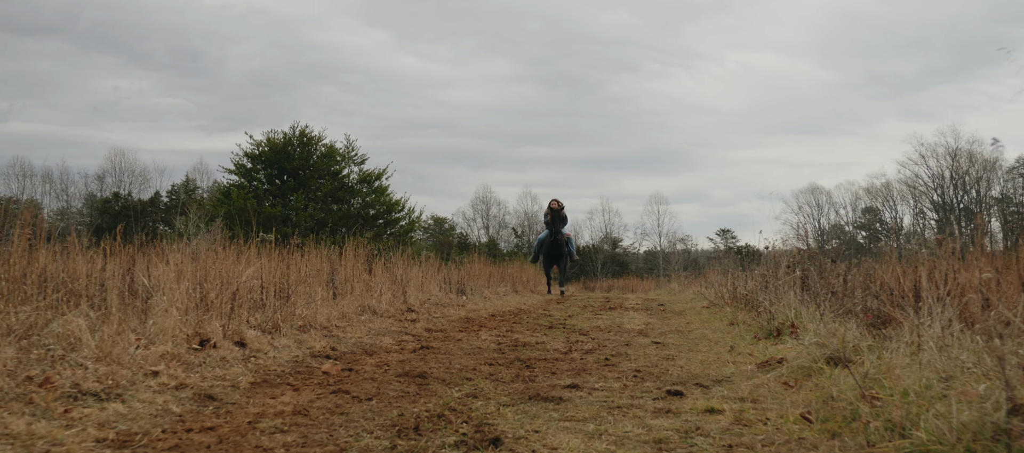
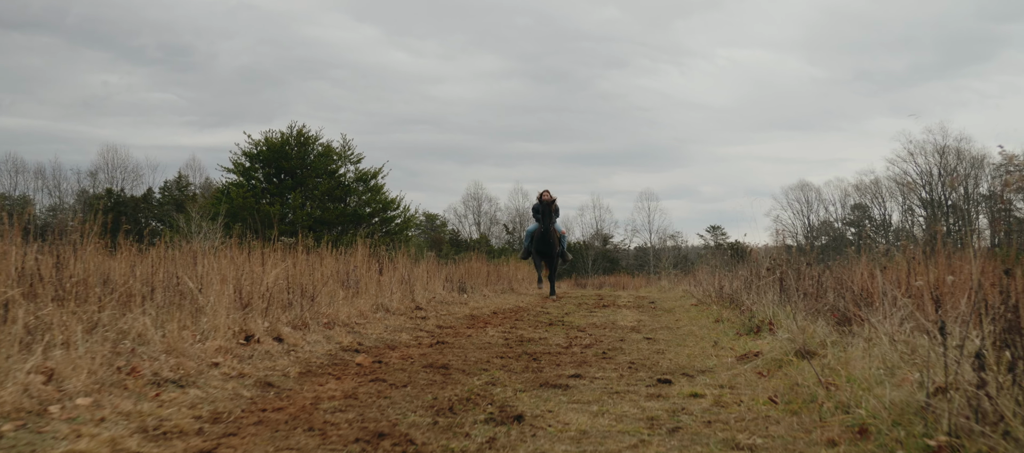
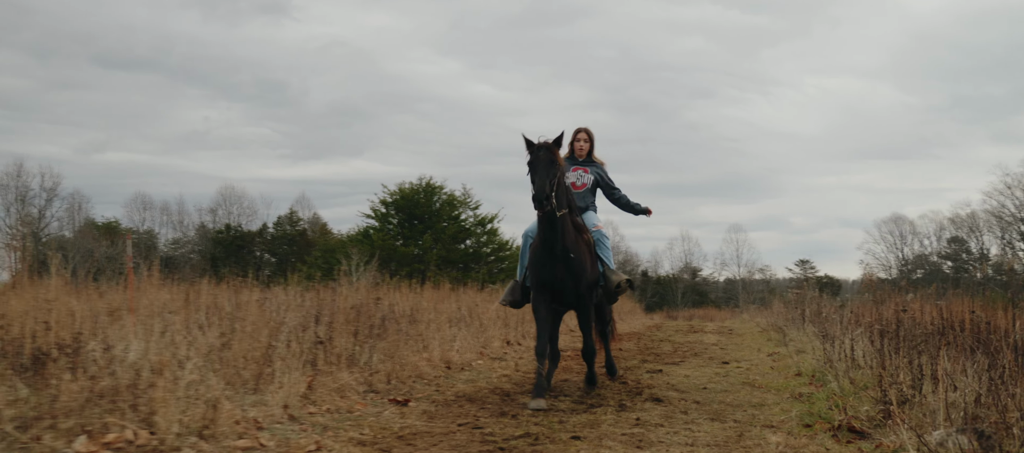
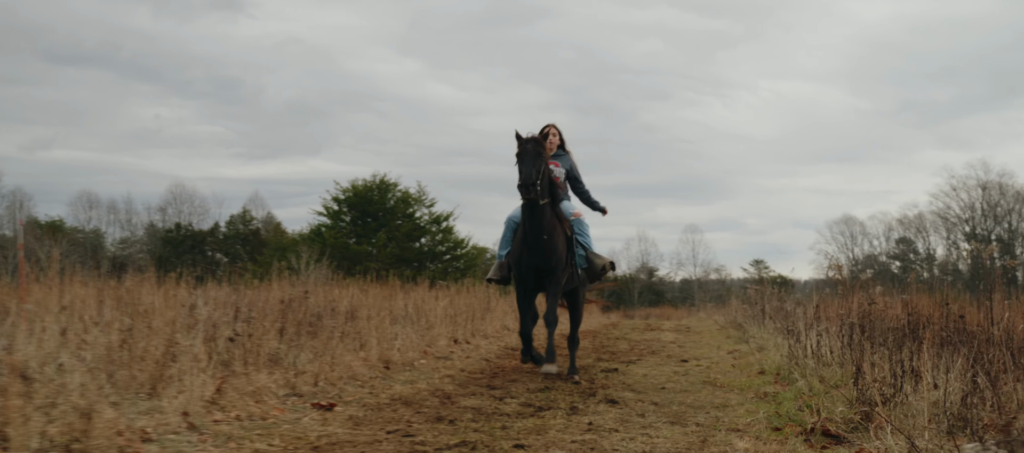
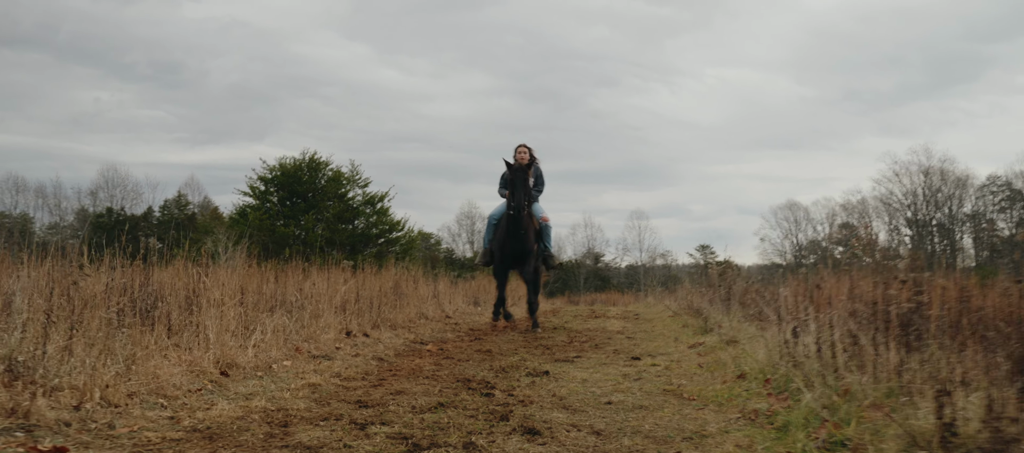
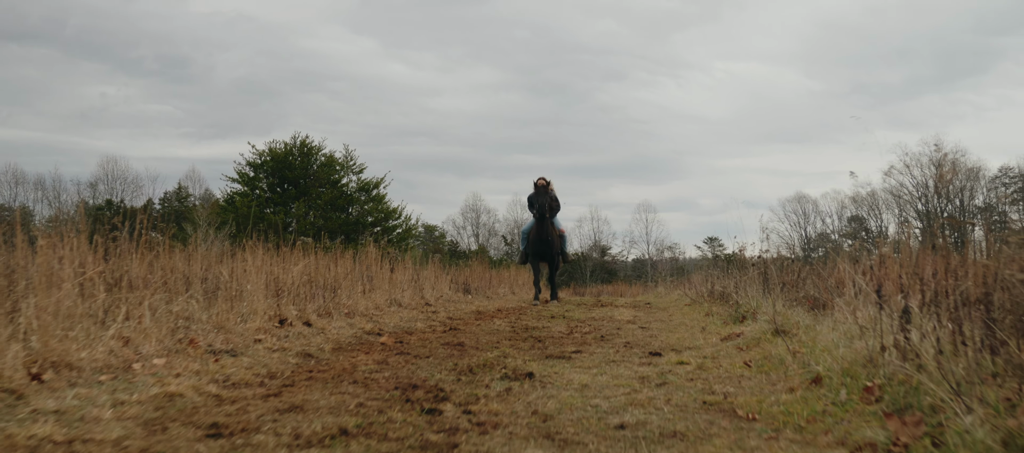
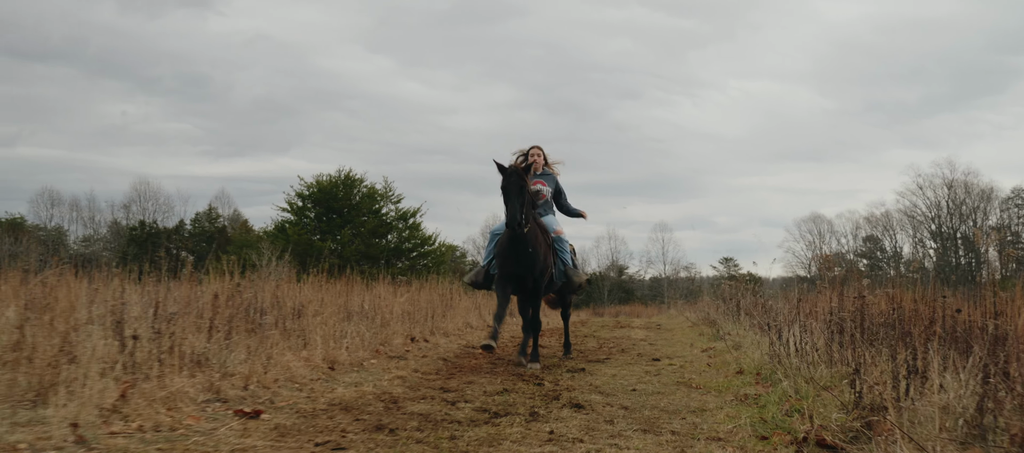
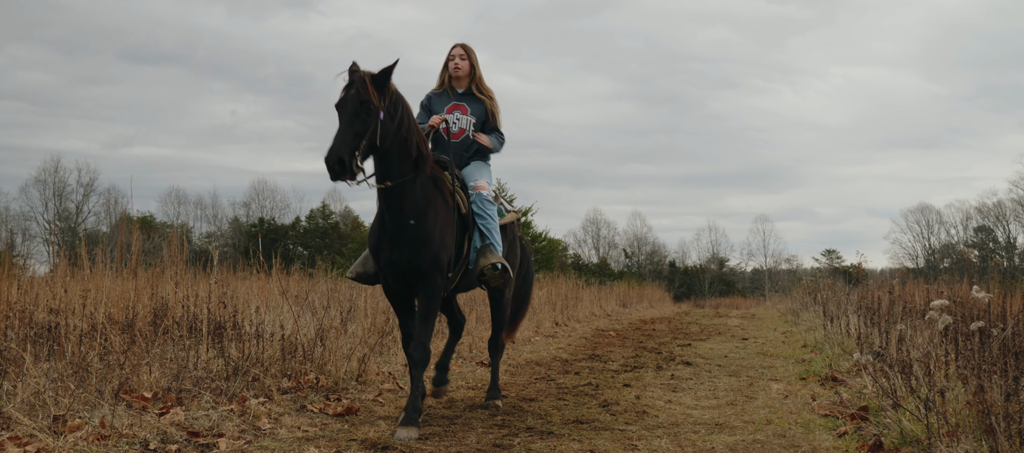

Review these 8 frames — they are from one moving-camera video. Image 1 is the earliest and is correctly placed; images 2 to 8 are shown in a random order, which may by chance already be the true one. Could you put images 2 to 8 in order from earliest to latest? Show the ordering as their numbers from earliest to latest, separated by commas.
2, 6, 5, 7, 4, 3, 8
